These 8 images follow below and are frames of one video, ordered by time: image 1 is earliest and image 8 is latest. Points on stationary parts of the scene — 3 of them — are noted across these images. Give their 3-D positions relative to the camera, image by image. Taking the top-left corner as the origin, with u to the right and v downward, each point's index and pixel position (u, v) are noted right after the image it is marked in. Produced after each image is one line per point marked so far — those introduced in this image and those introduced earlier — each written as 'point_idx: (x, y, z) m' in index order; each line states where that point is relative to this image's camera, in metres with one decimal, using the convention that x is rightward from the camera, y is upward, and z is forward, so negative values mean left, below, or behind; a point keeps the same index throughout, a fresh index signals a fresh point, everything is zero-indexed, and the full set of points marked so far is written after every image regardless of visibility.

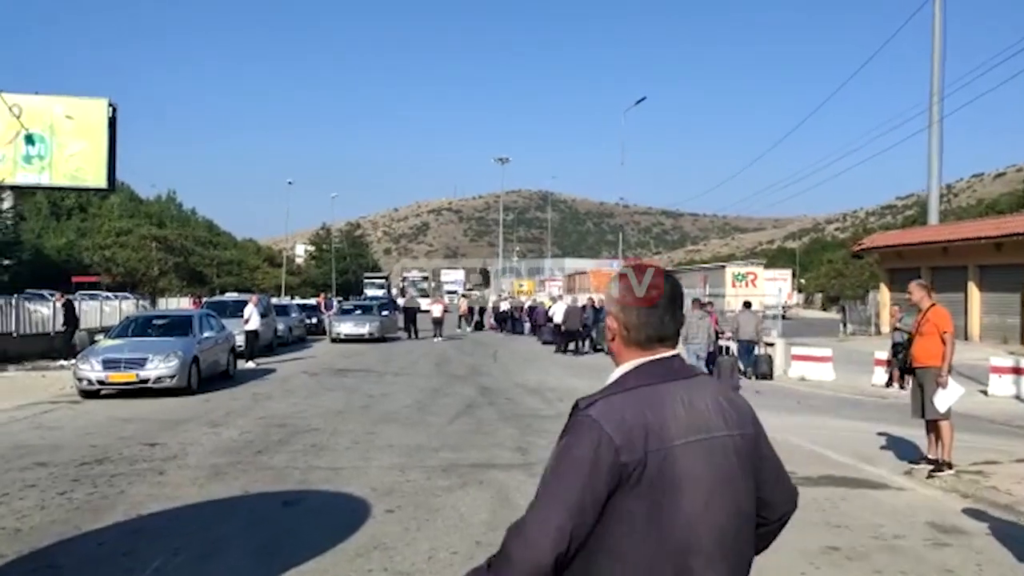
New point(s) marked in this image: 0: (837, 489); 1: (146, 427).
0: (+2.7, -1.7, +9.0) m
1: (-4.7, -1.8, +13.7) m
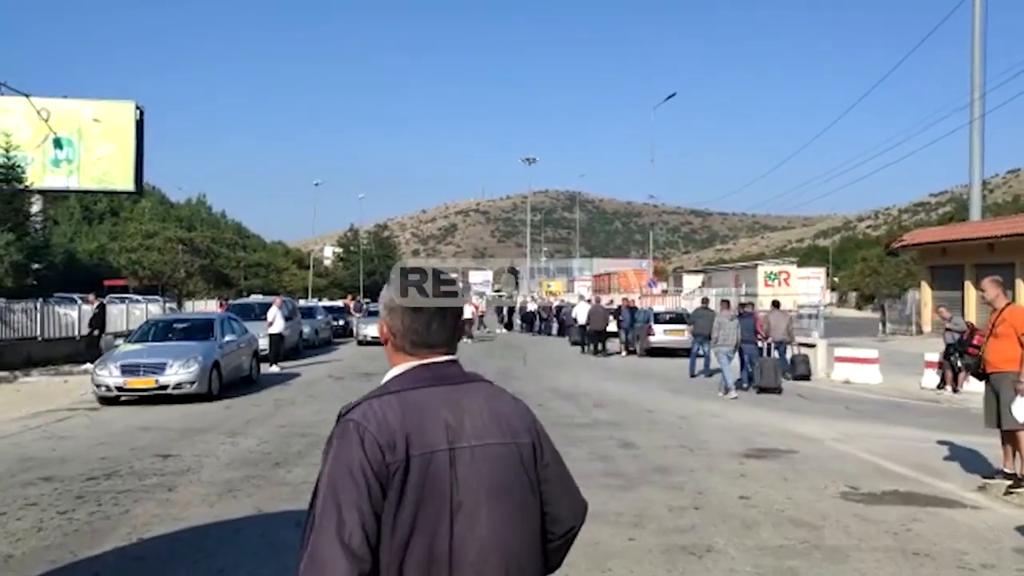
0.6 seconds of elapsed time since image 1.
0: (+3.0, -1.7, +8.2) m
1: (-4.3, -1.8, +13.1) m
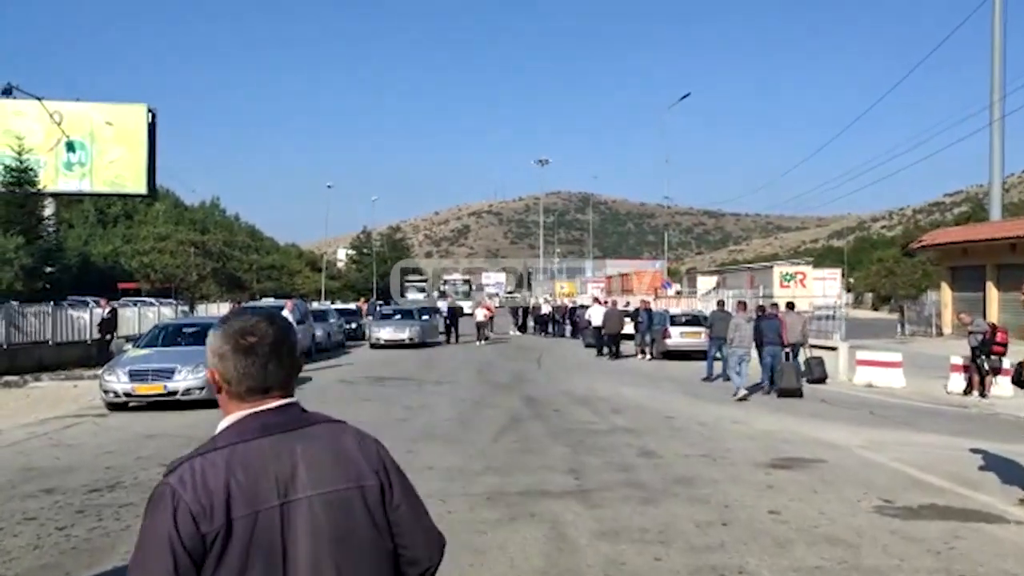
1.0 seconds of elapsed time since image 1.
0: (+3.1, -1.7, +7.8) m
1: (-4.1, -1.9, +12.7) m
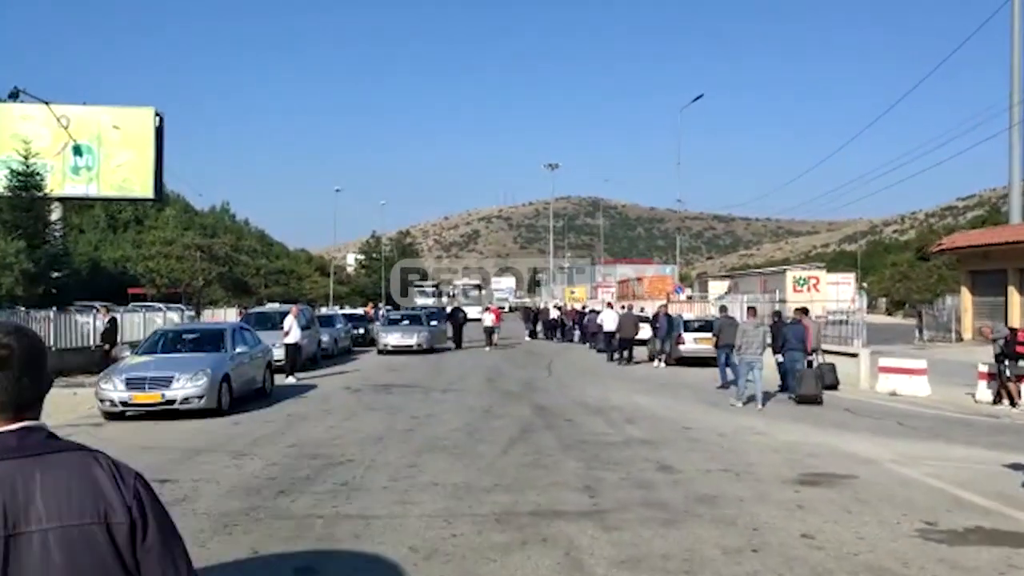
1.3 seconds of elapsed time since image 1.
0: (+3.2, -1.7, +7.1) m
1: (-4.0, -1.9, +12.1) m
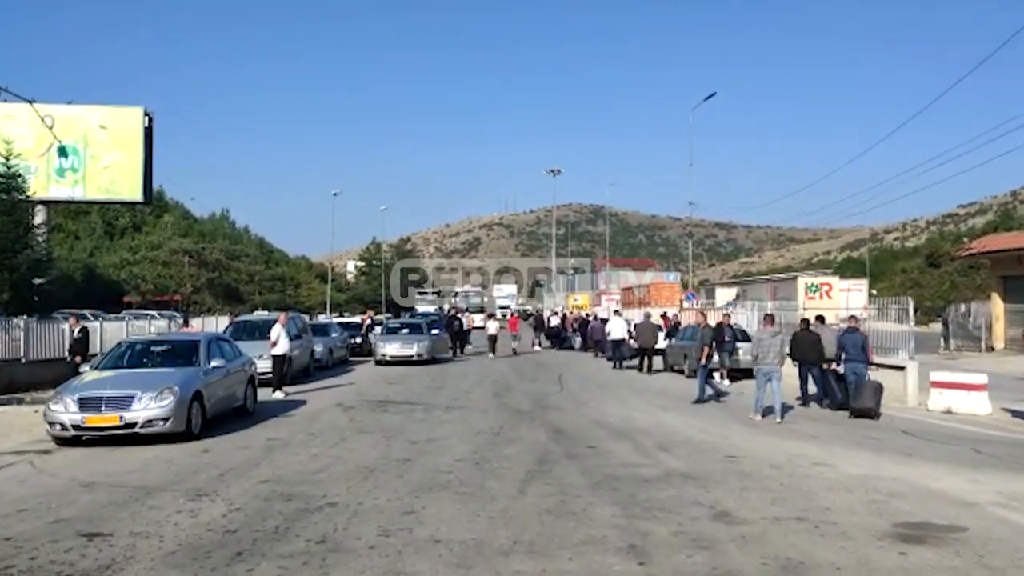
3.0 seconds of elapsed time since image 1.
0: (+3.4, -1.7, +5.0) m
1: (-3.8, -2.0, +10.0) m
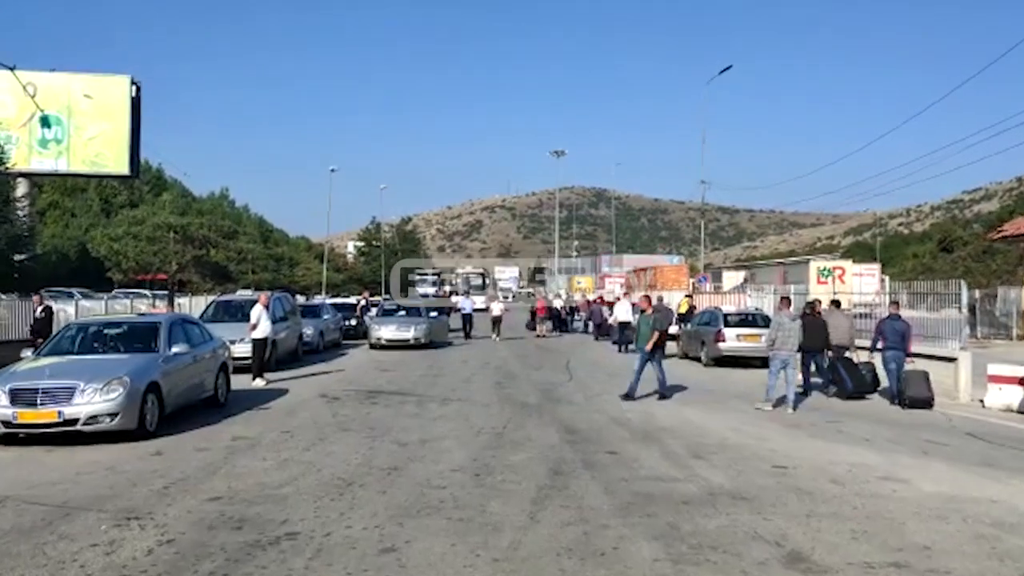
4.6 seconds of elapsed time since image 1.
0: (+3.4, -1.7, +2.9) m
1: (-3.7, -1.7, +8.0) m
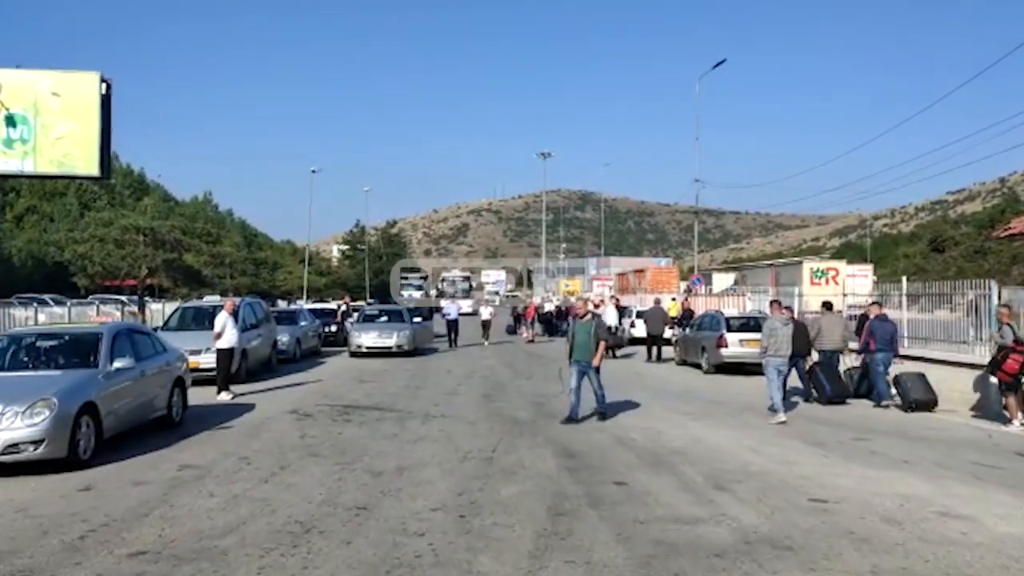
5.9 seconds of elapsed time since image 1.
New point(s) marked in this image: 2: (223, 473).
0: (+3.5, -1.7, +1.3) m
1: (-3.8, -1.8, +6.3) m
2: (-2.8, -1.8, +10.4) m
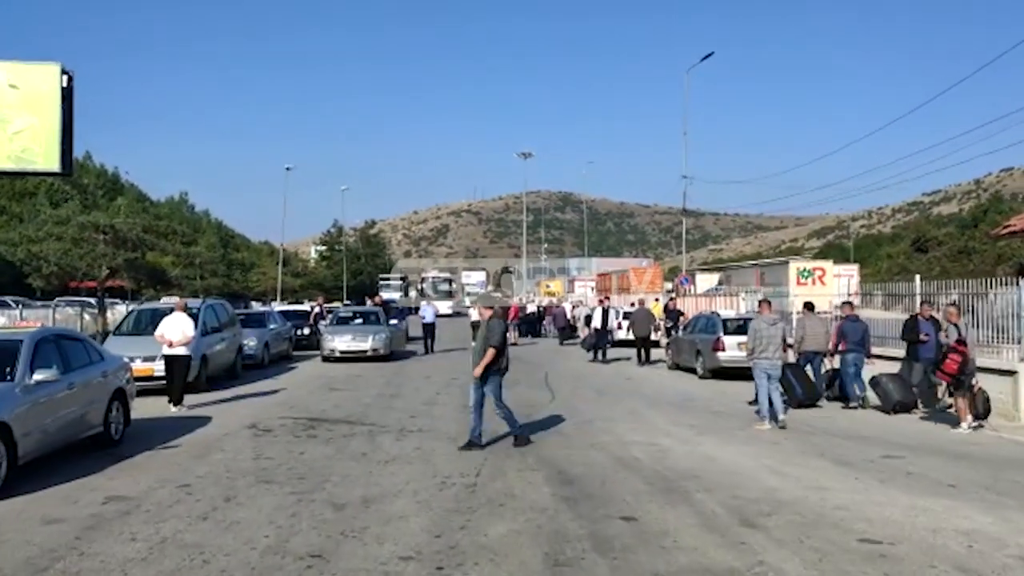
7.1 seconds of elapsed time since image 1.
0: (+3.5, -1.6, -0.2) m
1: (-3.8, -1.8, +4.6) m
2: (-2.9, -1.8, +8.8) m
